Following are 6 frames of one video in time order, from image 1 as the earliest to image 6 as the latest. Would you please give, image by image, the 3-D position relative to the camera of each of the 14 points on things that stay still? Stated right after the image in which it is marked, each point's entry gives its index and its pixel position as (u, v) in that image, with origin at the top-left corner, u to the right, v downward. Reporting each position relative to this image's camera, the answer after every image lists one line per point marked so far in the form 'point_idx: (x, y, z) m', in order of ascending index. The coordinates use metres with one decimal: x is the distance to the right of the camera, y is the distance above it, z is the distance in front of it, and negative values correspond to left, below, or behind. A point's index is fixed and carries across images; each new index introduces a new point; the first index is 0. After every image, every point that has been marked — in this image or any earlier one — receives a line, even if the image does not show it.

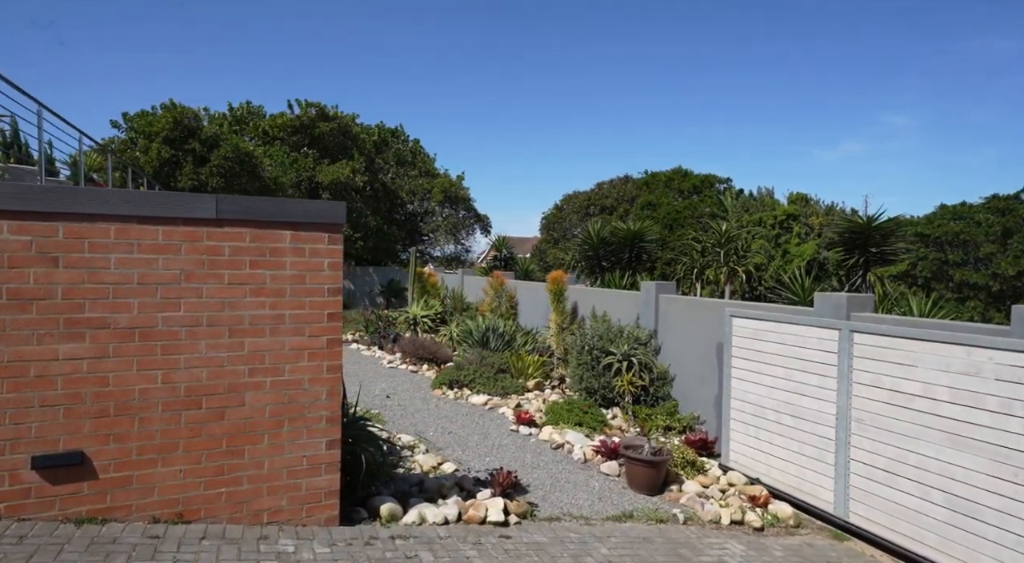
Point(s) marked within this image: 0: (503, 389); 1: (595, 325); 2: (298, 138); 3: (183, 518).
0: (-0.1, -1.6, +9.3) m
1: (+1.2, -0.7, +9.6) m
2: (-6.1, +4.0, +17.8) m
3: (-2.2, -1.6, +4.1) m
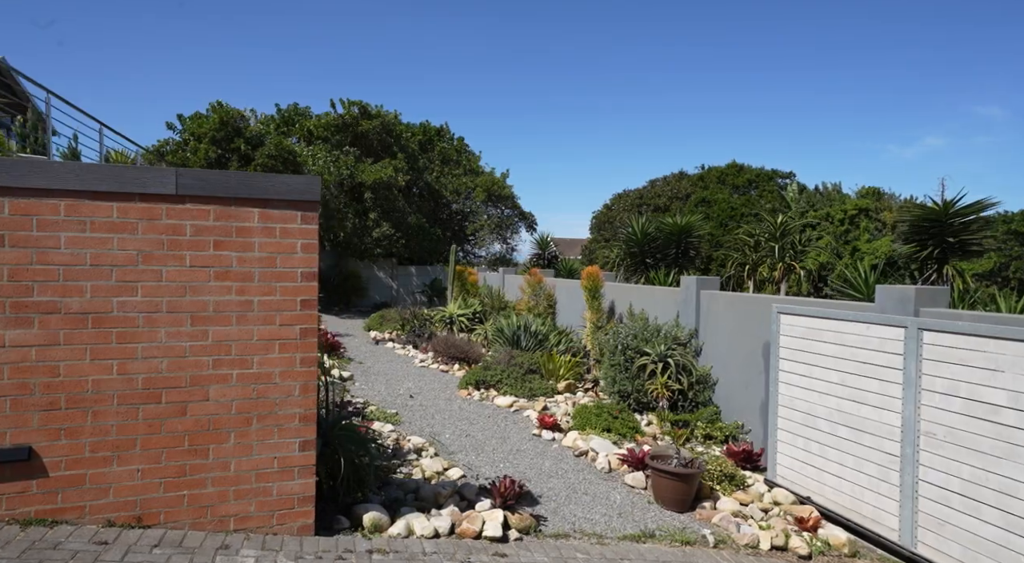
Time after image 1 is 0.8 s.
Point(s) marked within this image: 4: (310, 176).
0: (+0.3, -1.5, +8.7) m
1: (+1.7, -0.6, +8.9) m
2: (-4.9, +4.1, +17.8) m
3: (-2.2, -1.5, +3.8) m
4: (-1.3, +0.7, +4.0) m
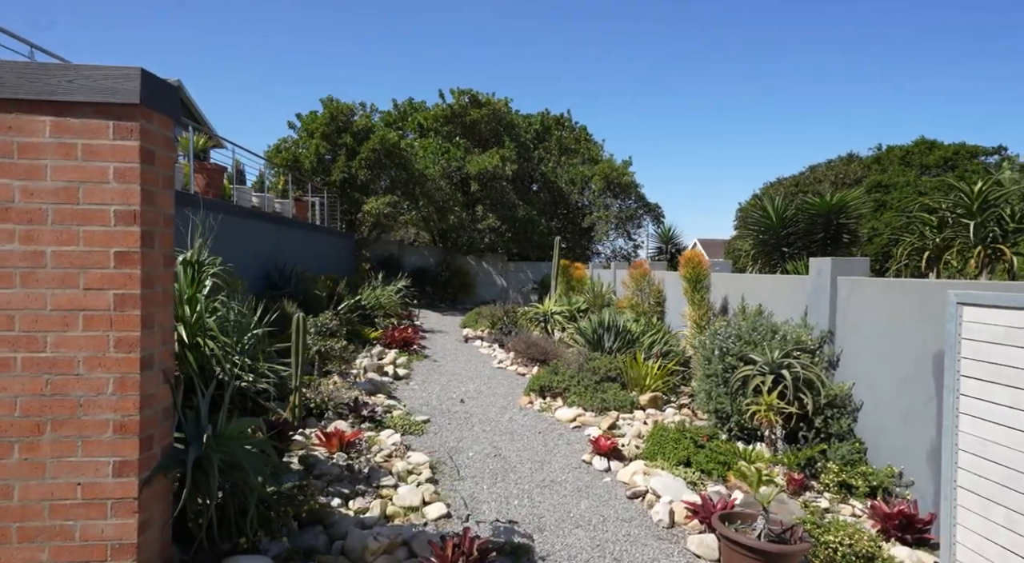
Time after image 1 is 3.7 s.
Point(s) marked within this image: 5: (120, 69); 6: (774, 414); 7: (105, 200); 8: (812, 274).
0: (+1.0, -1.3, +6.8) m
1: (+2.4, -0.4, +6.7) m
2: (-1.7, +4.1, +17.0) m
3: (-2.6, -1.2, +2.7) m
4: (-1.7, +0.9, +2.7) m
5: (-1.7, +0.9, +2.7) m
6: (+2.4, -1.2, +5.7) m
7: (-1.8, +0.4, +2.7) m
8: (+3.1, +0.1, +6.4) m
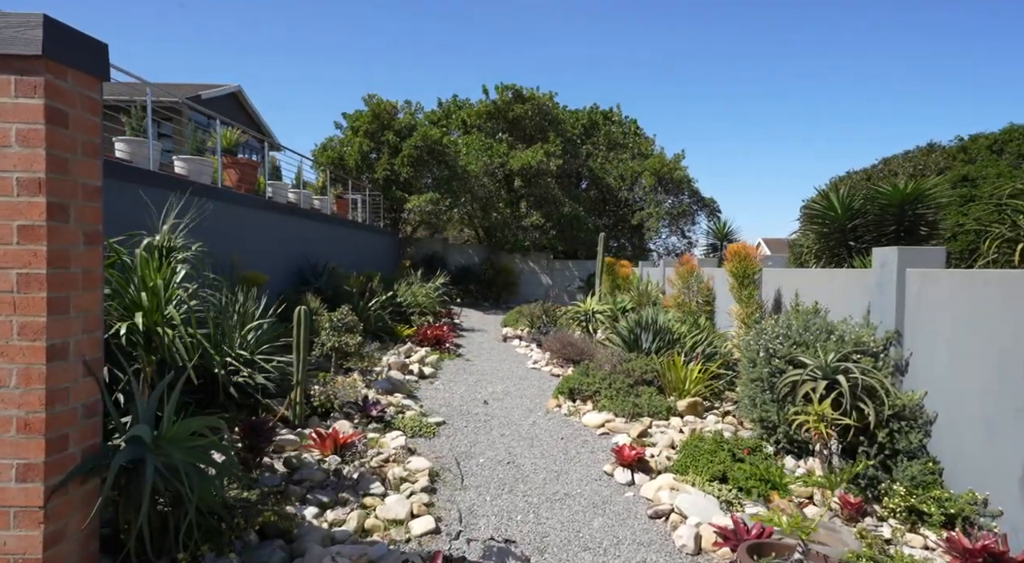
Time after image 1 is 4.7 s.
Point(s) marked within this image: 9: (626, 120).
0: (+1.2, -1.3, +6.2) m
1: (+2.6, -0.4, +5.9) m
2: (-0.5, +4.2, +16.6) m
3: (-2.8, -1.1, +2.4) m
4: (-1.8, +1.0, +2.4) m
5: (-1.8, +1.0, +2.3) m
6: (+2.5, -1.1, +4.9) m
7: (-1.9, +0.4, +2.4) m
8: (+3.2, +0.1, +5.6) m
9: (+3.6, +5.1, +19.5) m
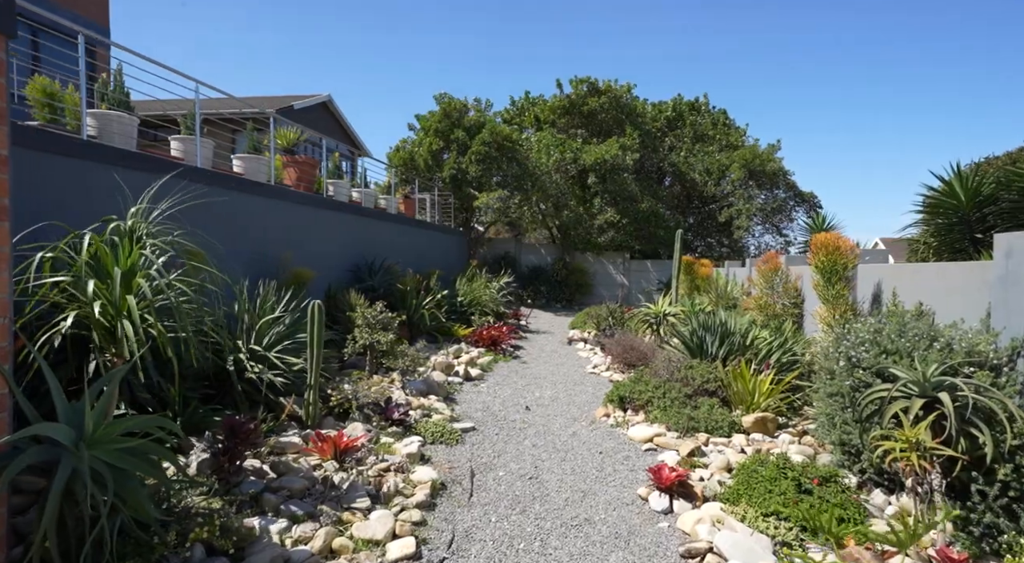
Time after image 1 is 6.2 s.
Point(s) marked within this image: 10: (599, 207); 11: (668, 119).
0: (+1.5, -1.2, +5.4) m
1: (+2.9, -0.3, +4.9) m
2: (+1.5, +4.2, +15.9) m
3: (-3.0, -1.0, +2.3) m
4: (-2.0, +1.1, +2.1) m
5: (-2.1, +1.1, +2.1) m
6: (+2.6, -1.1, +3.9) m
7: (-2.1, +0.5, +2.1) m
8: (+3.5, +0.2, +4.5) m
9: (+6.0, +5.0, +18.3) m
10: (+2.2, +1.8, +15.1) m
11: (+4.5, +4.6, +17.4) m
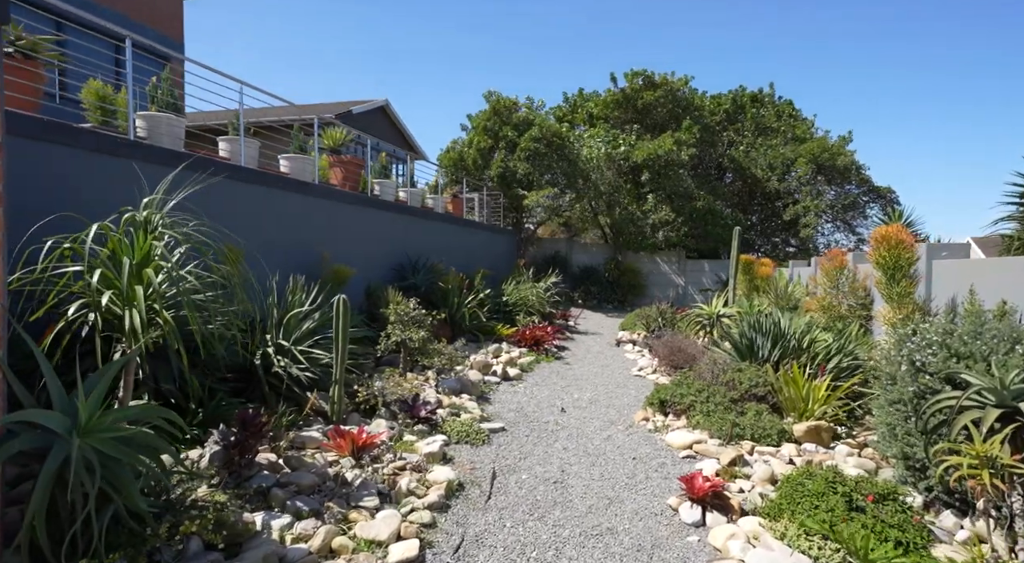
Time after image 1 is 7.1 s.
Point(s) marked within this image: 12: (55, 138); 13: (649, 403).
0: (+1.8, -1.2, +5.0) m
1: (+3.1, -0.3, +4.4) m
2: (+2.8, +4.1, +15.5) m
3: (-3.1, -0.9, +2.4) m
4: (-2.1, +1.2, +2.1) m
5: (-2.1, +1.2, +2.1) m
6: (+2.7, -1.0, +3.5) m
7: (-2.2, +0.6, +2.1) m
8: (+3.6, +0.2, +3.9) m
9: (+7.5, +4.9, +17.4) m
10: (+3.4, +1.8, +14.6) m
11: (+5.9, +4.5, +16.6) m
12: (-3.2, +1.0, +4.3) m
13: (+1.3, -1.2, +5.9) m
